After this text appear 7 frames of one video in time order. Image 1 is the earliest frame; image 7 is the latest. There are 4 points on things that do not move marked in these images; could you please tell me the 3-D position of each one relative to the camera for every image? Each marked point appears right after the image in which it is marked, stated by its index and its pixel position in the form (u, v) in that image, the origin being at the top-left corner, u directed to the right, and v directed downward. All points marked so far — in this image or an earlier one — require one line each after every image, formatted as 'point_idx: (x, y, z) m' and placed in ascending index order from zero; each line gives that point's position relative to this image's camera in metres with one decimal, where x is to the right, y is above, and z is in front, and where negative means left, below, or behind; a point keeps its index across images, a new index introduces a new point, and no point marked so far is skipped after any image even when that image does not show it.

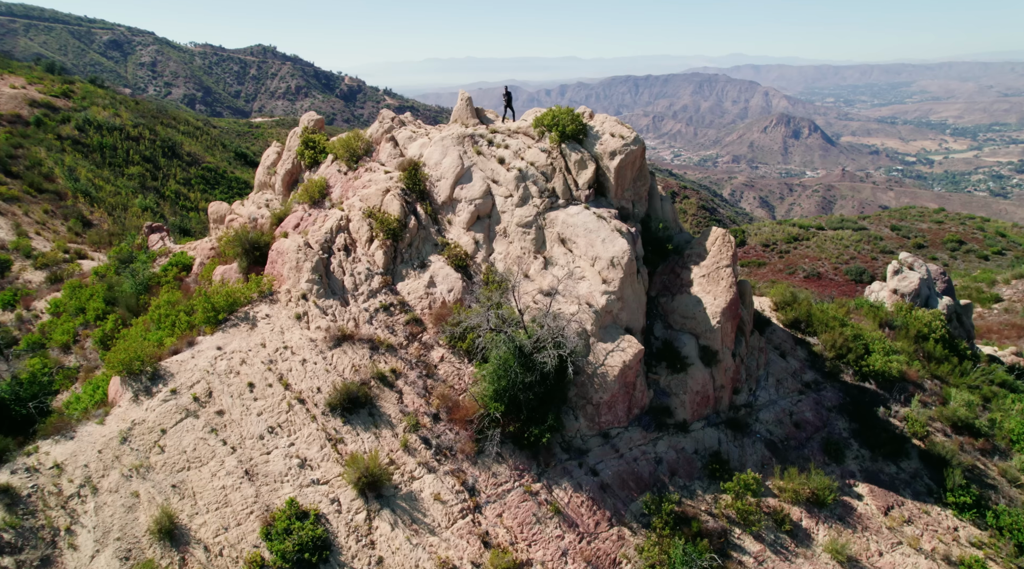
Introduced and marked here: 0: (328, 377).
0: (-4.3, -2.1, +17.7) m
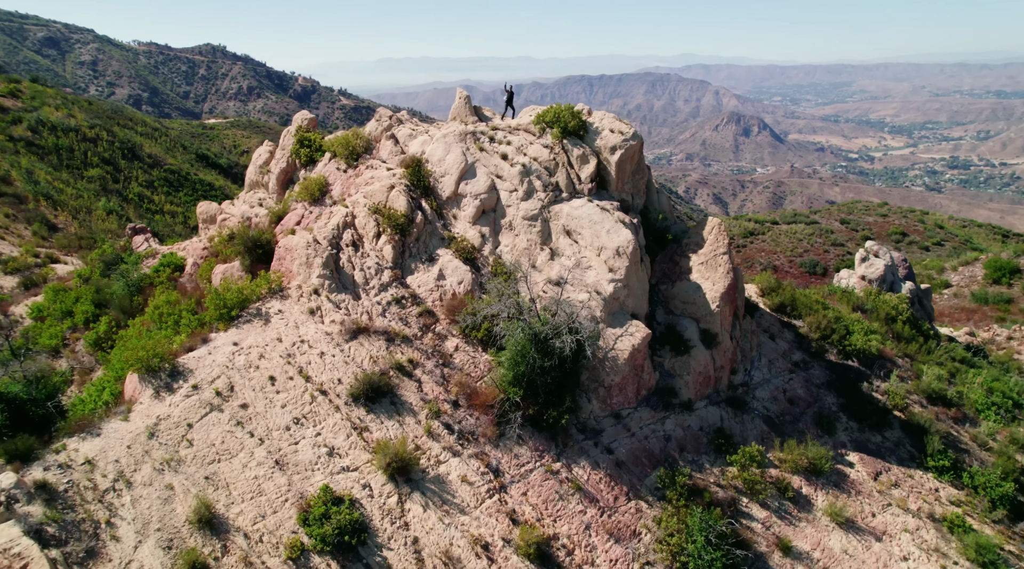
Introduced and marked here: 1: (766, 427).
0: (-3.9, -2.0, +18.2) m
1: (+6.2, -3.5, +18.5) m
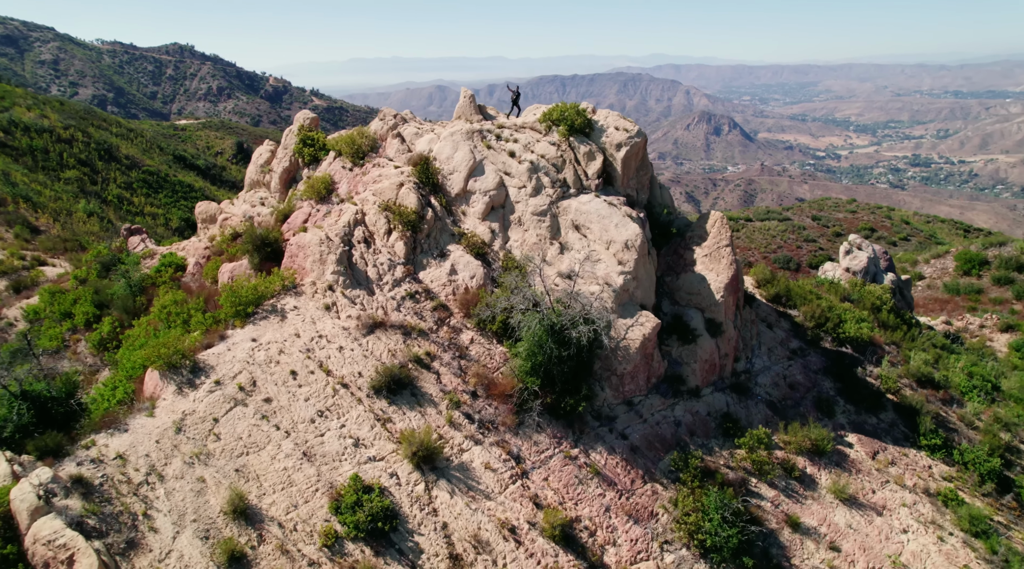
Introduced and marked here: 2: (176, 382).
0: (-3.5, -1.9, +18.6) m
1: (+6.6, -3.2, +19.3) m
2: (-8.0, -2.3, +17.9) m
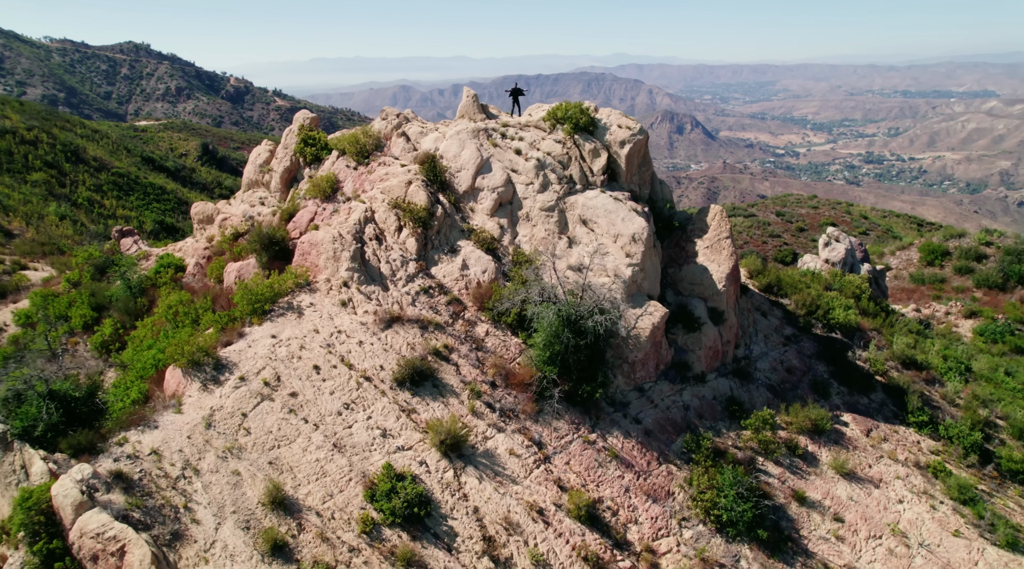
0: (-3.1, -1.8, +19.1) m
1: (+6.9, -3.0, +20.4) m
2: (-7.5, -2.2, +18.2) m
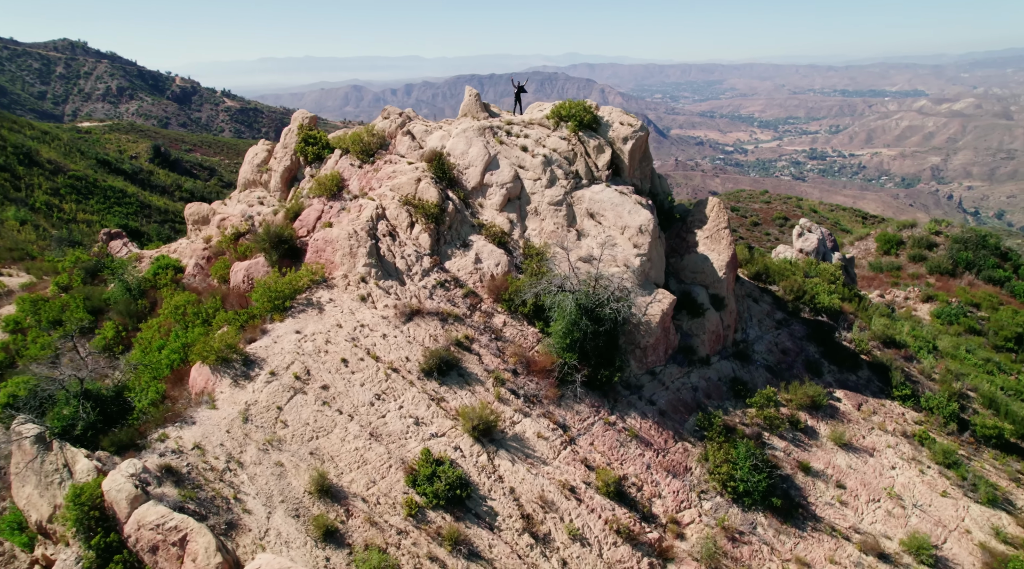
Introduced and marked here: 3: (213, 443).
0: (-2.6, -1.6, +19.7) m
1: (+7.4, -2.6, +21.8) m
2: (-6.8, -2.2, +18.4) m
3: (-6.6, -3.5, +16.7) m
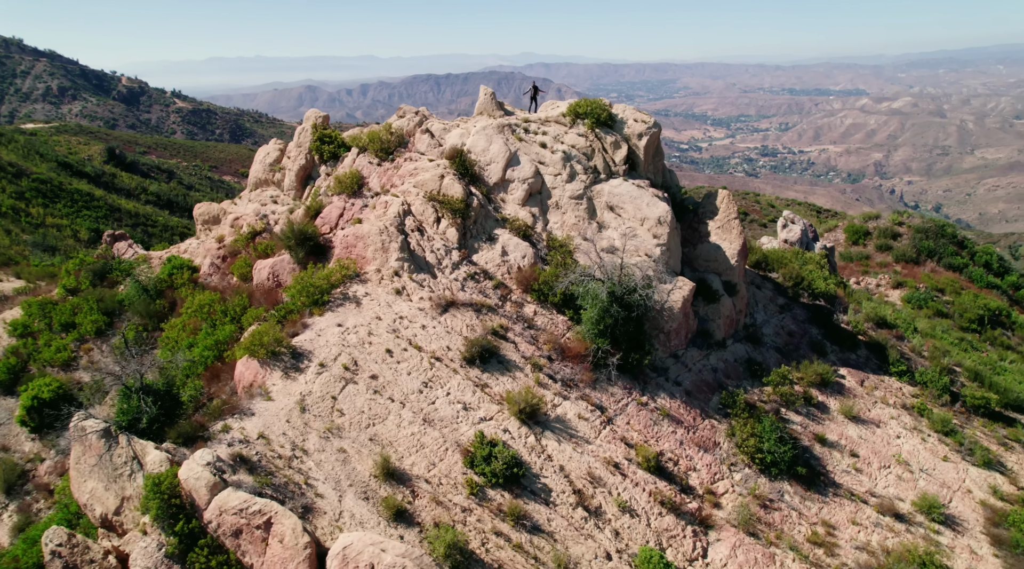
0: (-1.6, -1.4, +20.5) m
1: (+8.2, -2.2, +23.3) m
2: (-5.8, -2.0, +18.9) m
3: (-5.3, -3.3, +17.2) m
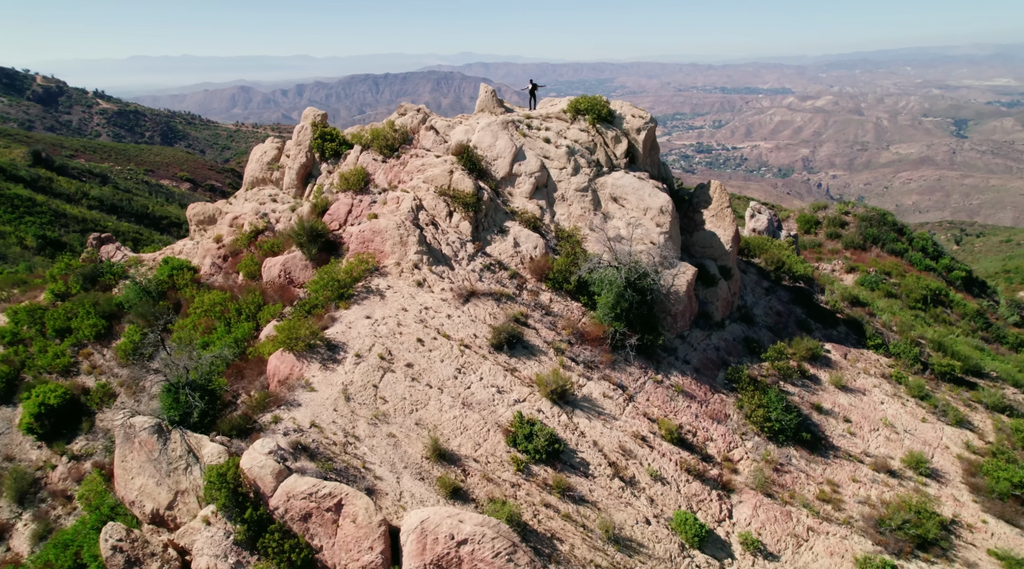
0: (-1.0, -1.1, +21.3) m
1: (+8.5, -1.6, +25.0) m
2: (-4.9, -1.9, +19.3) m
3: (-4.3, -3.2, +17.6) m
